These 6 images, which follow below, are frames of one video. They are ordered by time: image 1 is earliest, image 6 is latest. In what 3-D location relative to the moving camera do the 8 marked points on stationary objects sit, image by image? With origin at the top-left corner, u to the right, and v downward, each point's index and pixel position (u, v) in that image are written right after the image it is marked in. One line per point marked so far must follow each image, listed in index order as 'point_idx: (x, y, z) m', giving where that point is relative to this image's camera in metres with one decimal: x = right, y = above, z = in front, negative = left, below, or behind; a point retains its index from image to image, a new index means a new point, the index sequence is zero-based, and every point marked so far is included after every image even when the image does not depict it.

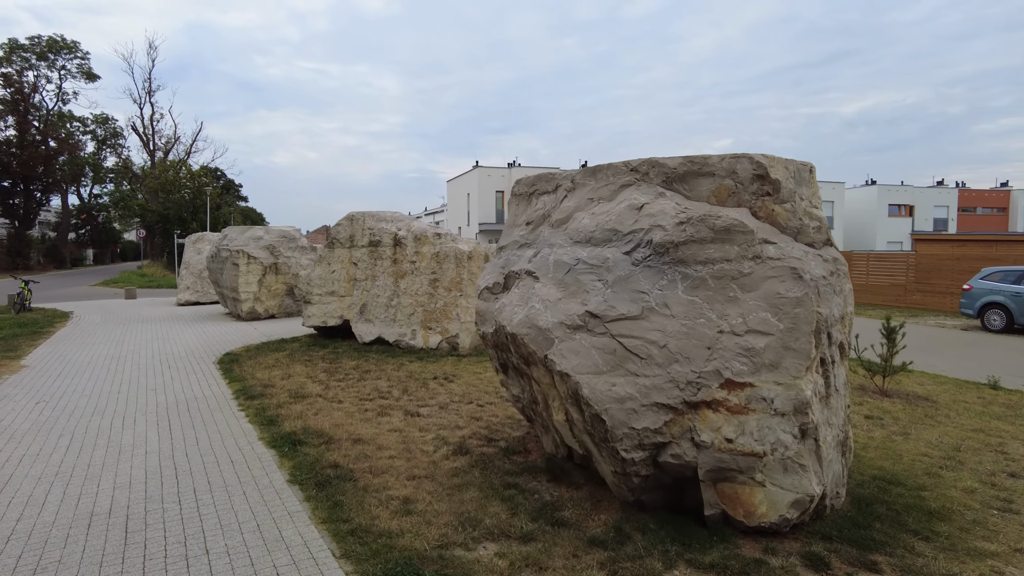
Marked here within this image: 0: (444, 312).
0: (-1.1, -0.4, +10.1) m
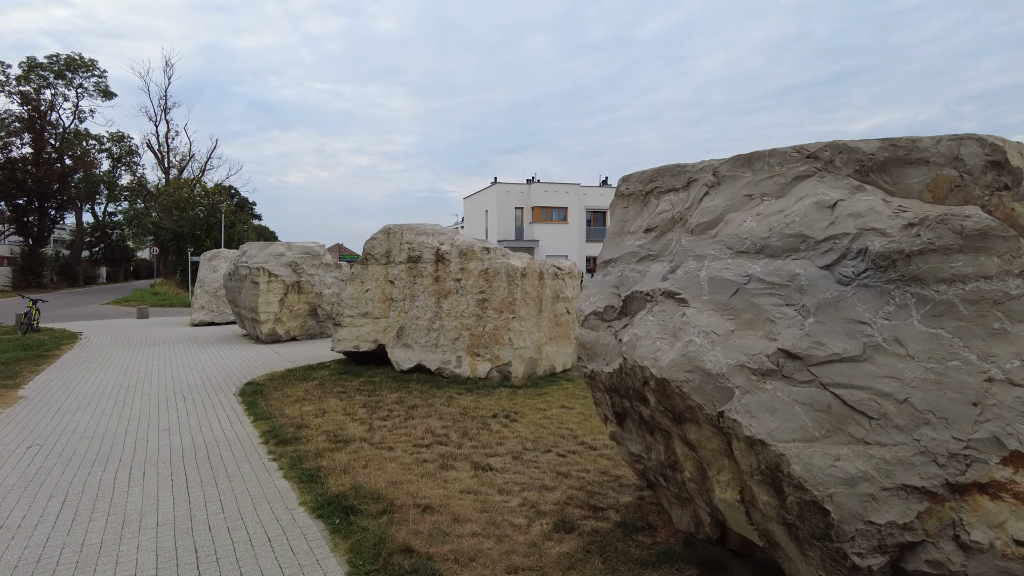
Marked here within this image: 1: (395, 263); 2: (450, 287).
0: (-0.2, -0.7, +8.9) m
1: (-1.8, +0.4, +10.0) m
2: (-0.9, 0.0, +9.3) m
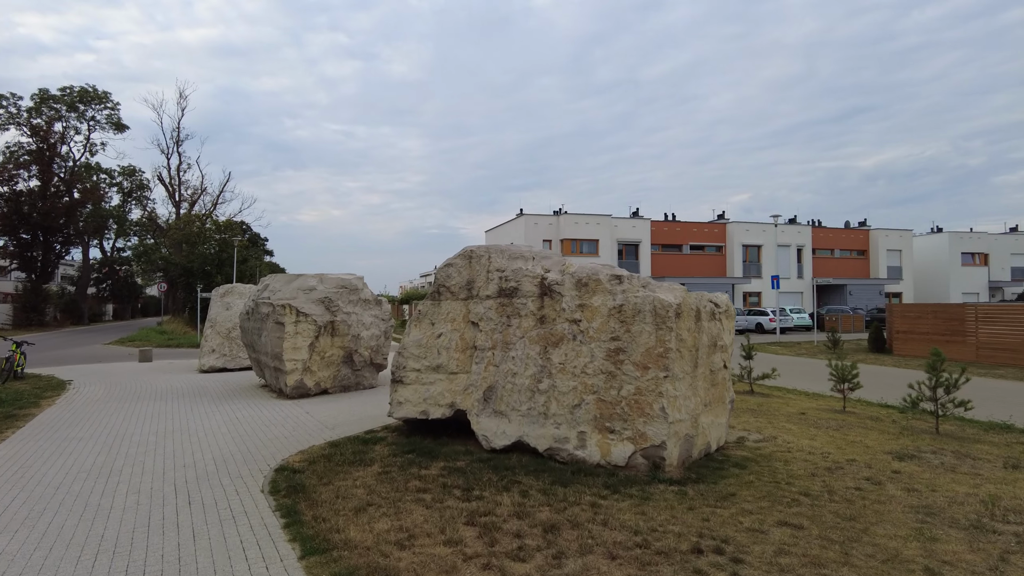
0: (+1.2, -1.1, +6.2) m
1: (-0.4, -0.1, +7.3) m
2: (+0.5, -0.4, +6.6) m
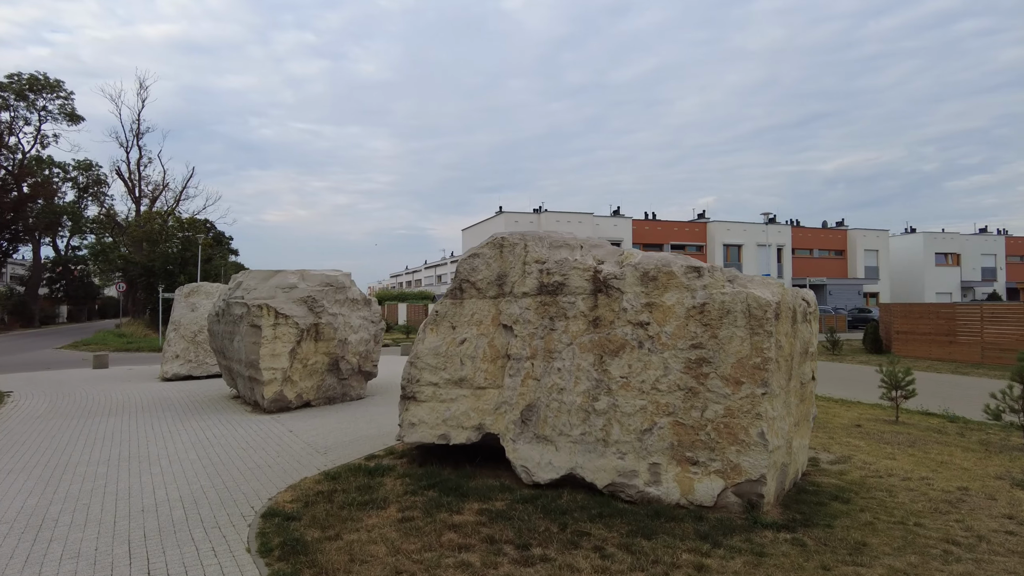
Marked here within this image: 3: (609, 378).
0: (+1.6, -1.1, +4.9) m
1: (0.0, -0.1, +6.0) m
2: (+0.9, -0.4, +5.3) m
3: (+0.8, -0.7, +5.3) m
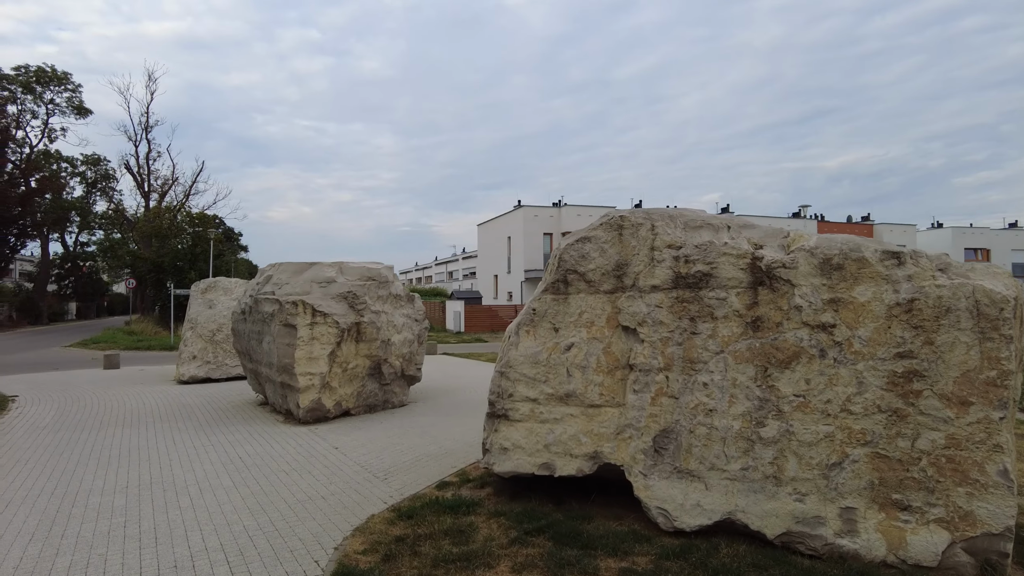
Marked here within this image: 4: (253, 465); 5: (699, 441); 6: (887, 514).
0: (+2.5, -1.0, +3.7) m
1: (+0.9, 0.0, +4.8) m
2: (+1.8, -0.3, +4.1) m
3: (+1.7, -0.7, +4.1) m
4: (-2.7, -1.9, +6.7) m
5: (+1.3, -1.0, +4.3) m
6: (+2.2, -1.3, +3.7) m
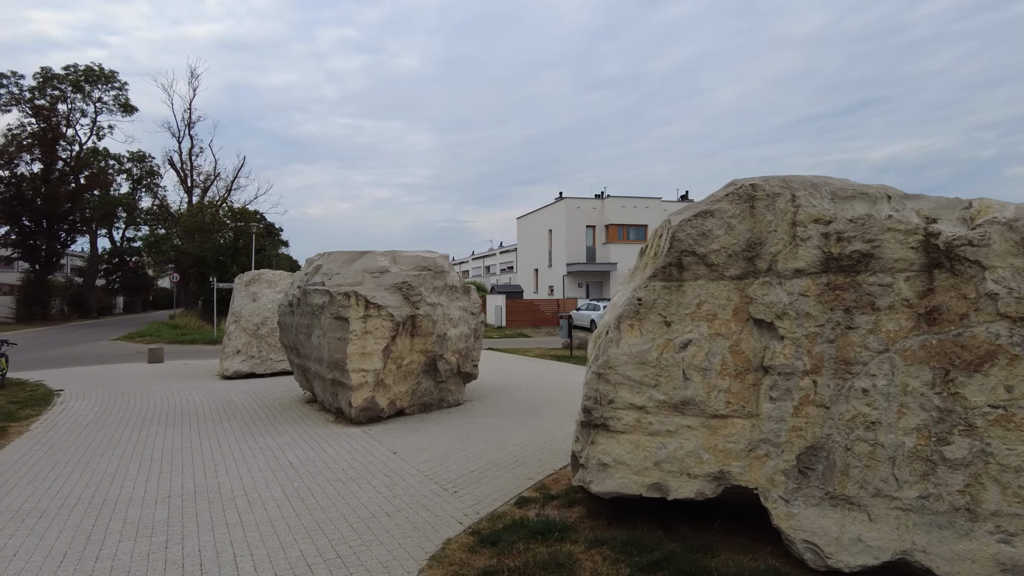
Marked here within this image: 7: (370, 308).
0: (+3.1, -0.9, +2.8) m
1: (+1.6, +0.1, +3.9) m
2: (+2.5, -0.3, +3.2) m
3: (+2.3, -0.6, +3.2) m
4: (-1.9, -1.8, +6.0) m
5: (+1.9, -0.9, +3.4) m
6: (+2.8, -1.2, +2.8) m
7: (-1.8, -0.2, +8.1) m
